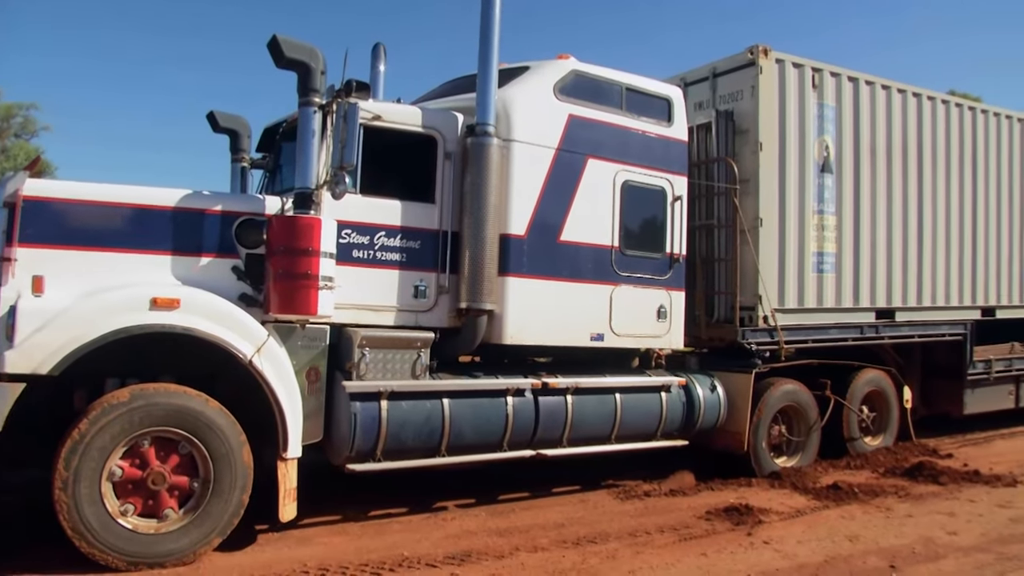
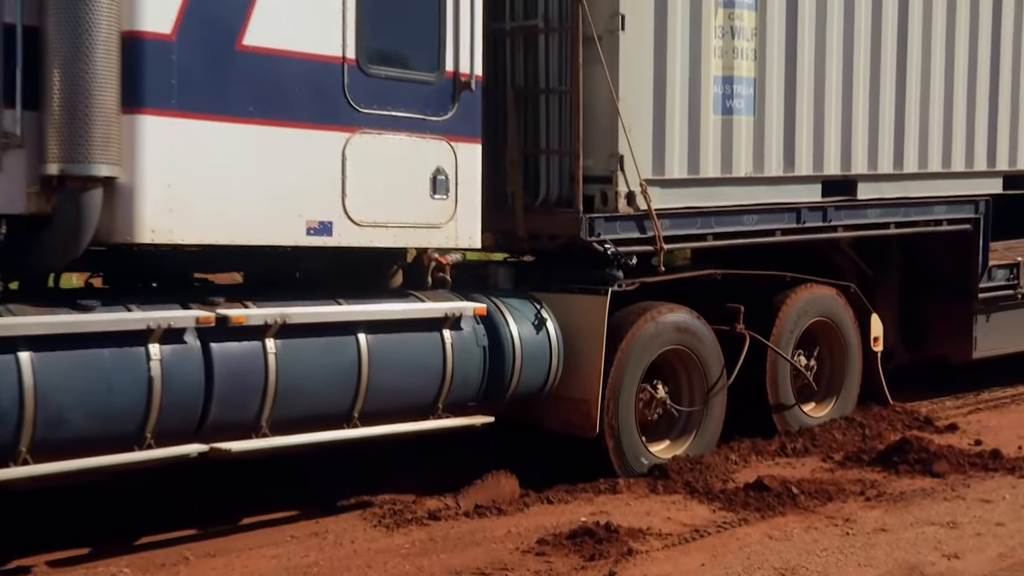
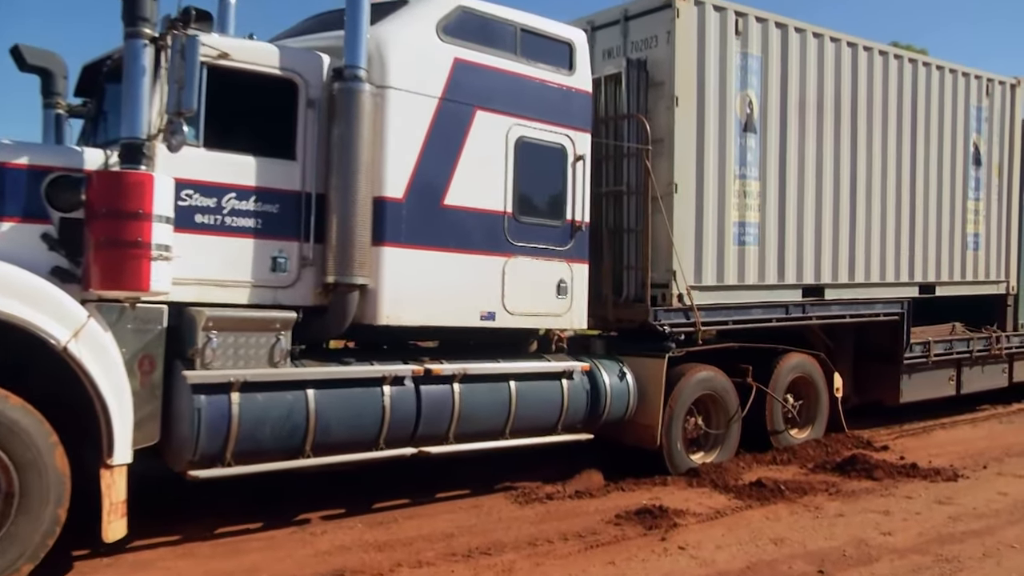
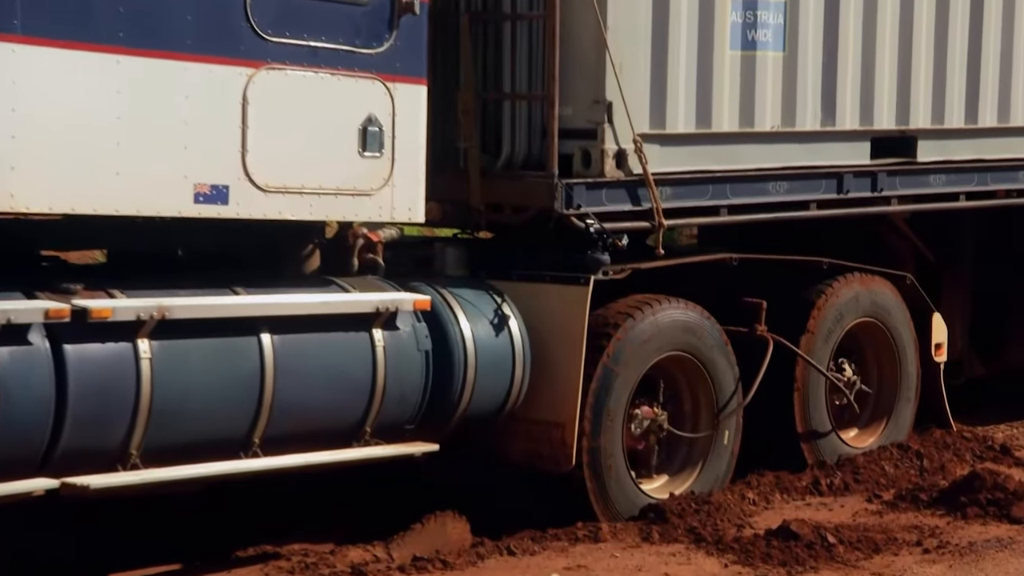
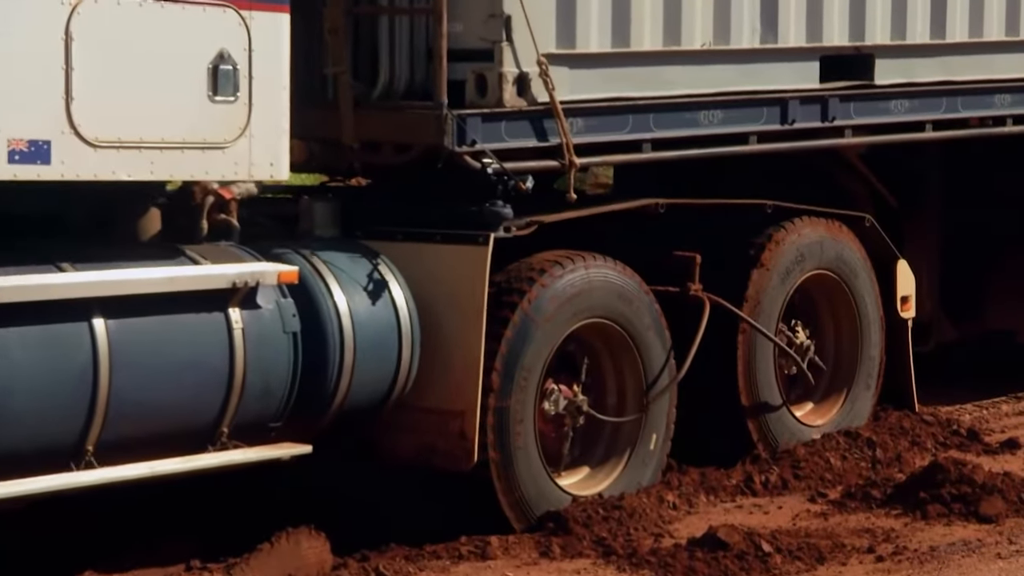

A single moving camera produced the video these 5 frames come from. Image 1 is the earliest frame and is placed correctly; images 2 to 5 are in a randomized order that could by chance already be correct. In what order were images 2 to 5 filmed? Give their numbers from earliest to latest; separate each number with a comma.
3, 2, 4, 5
